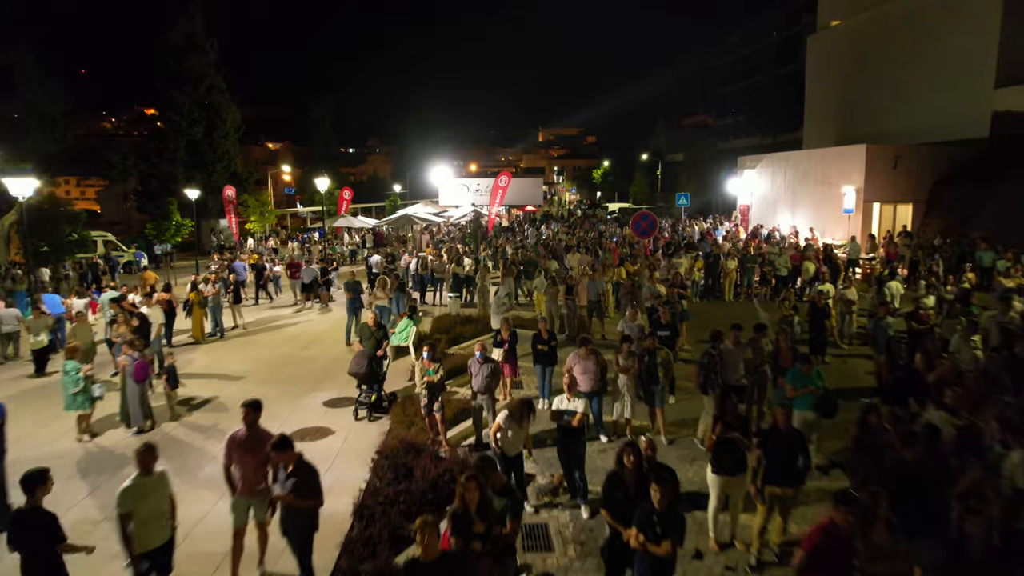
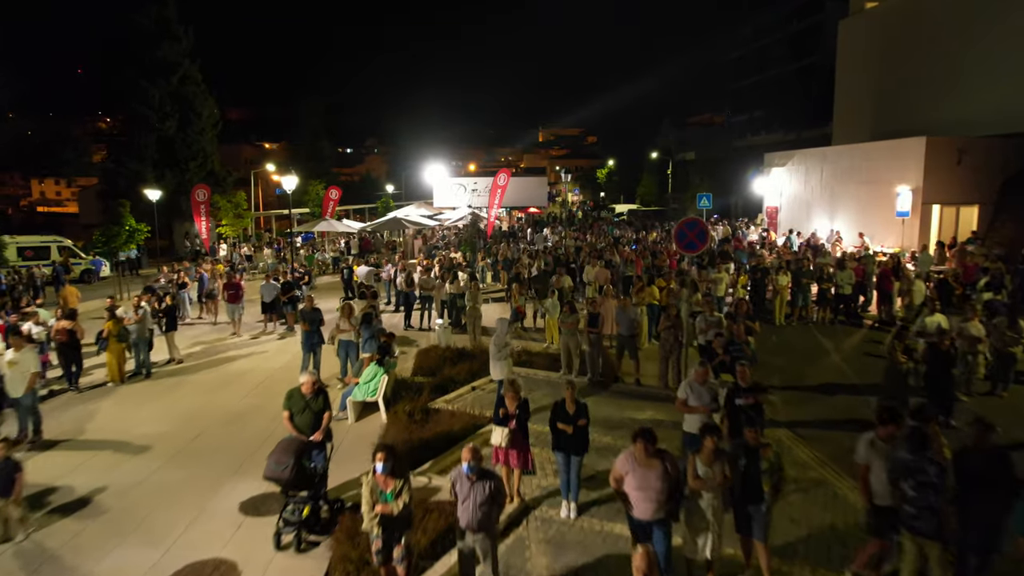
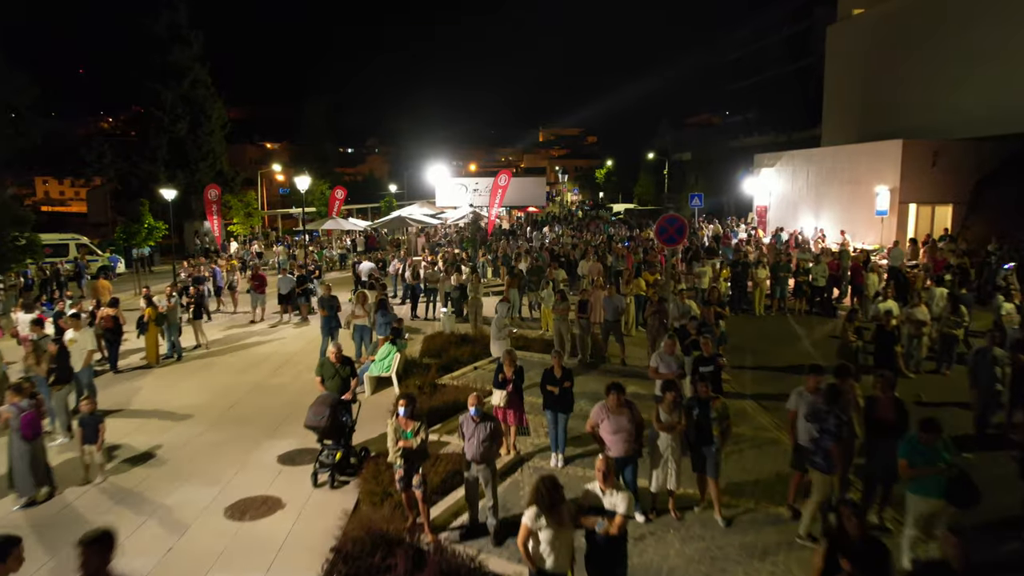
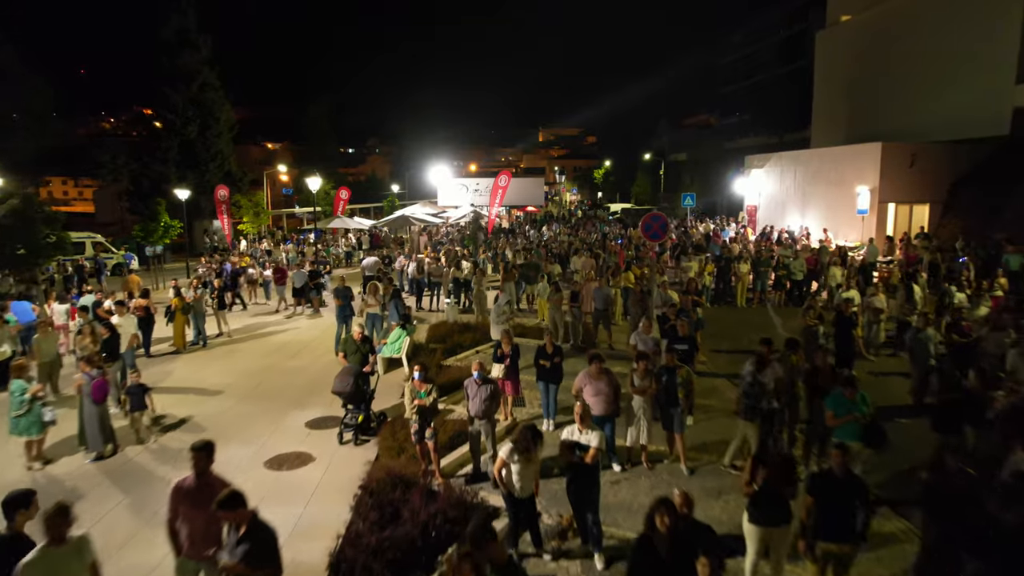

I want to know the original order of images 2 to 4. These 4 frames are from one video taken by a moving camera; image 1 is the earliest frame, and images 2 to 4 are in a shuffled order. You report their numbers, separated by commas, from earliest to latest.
4, 3, 2
